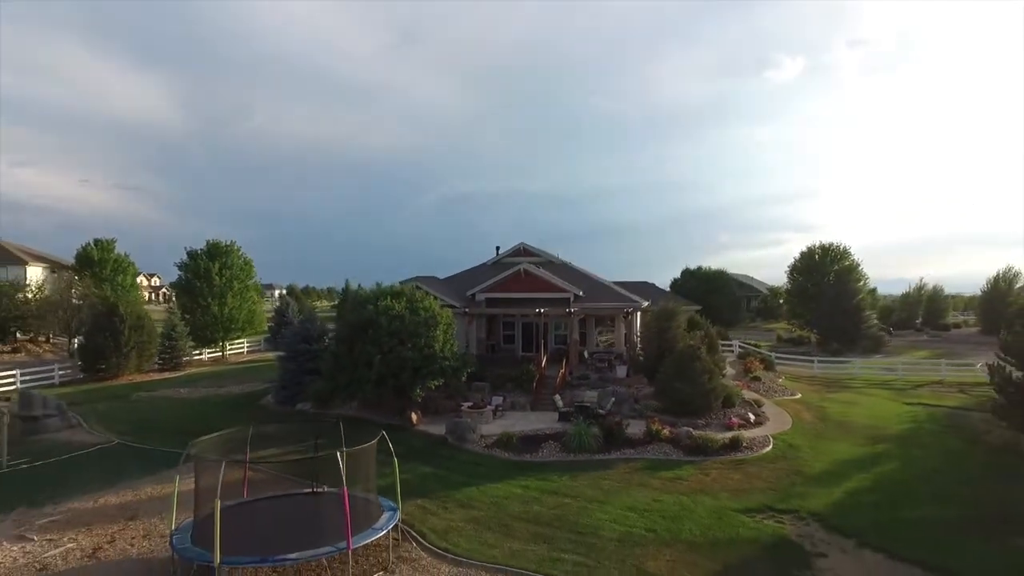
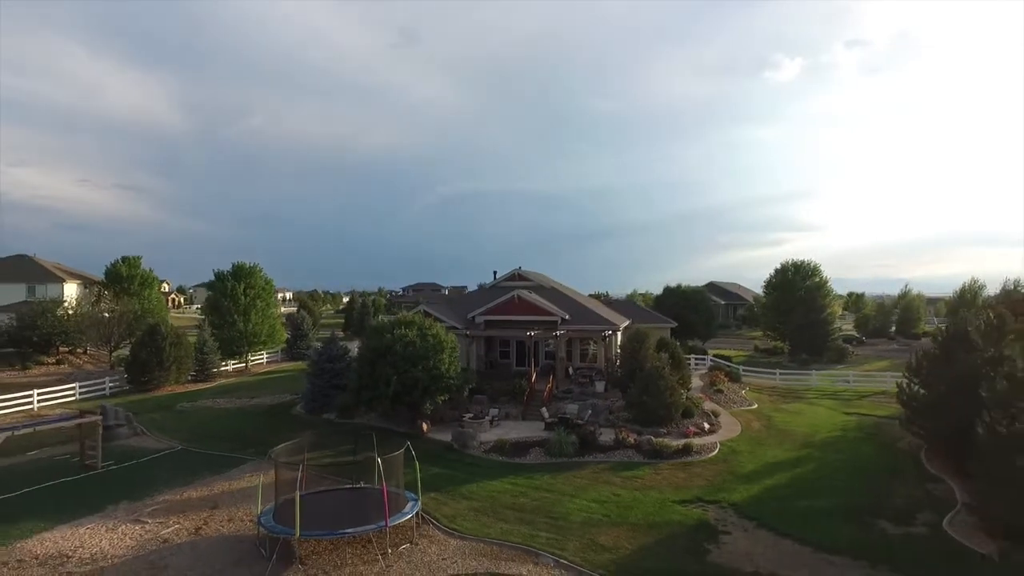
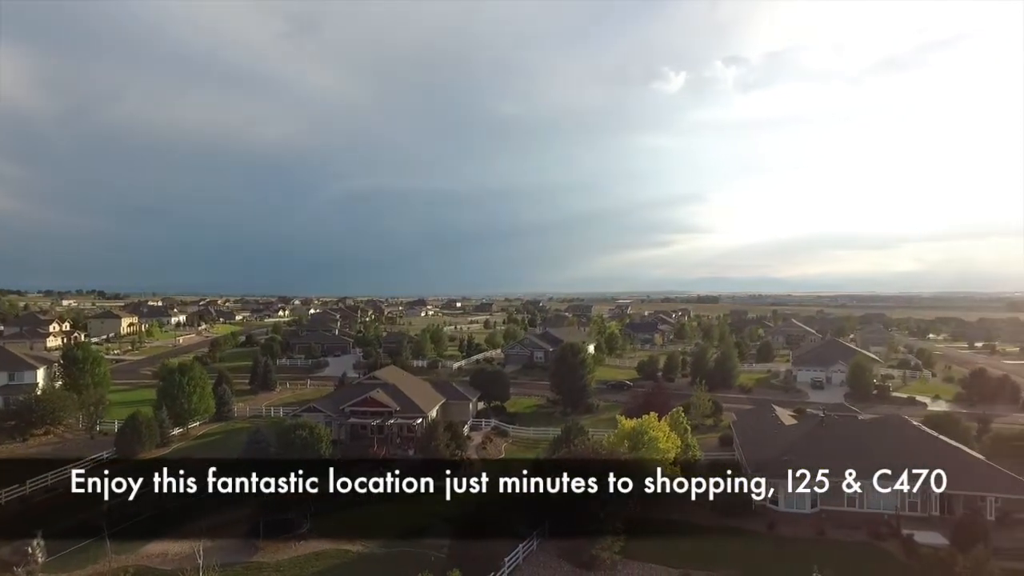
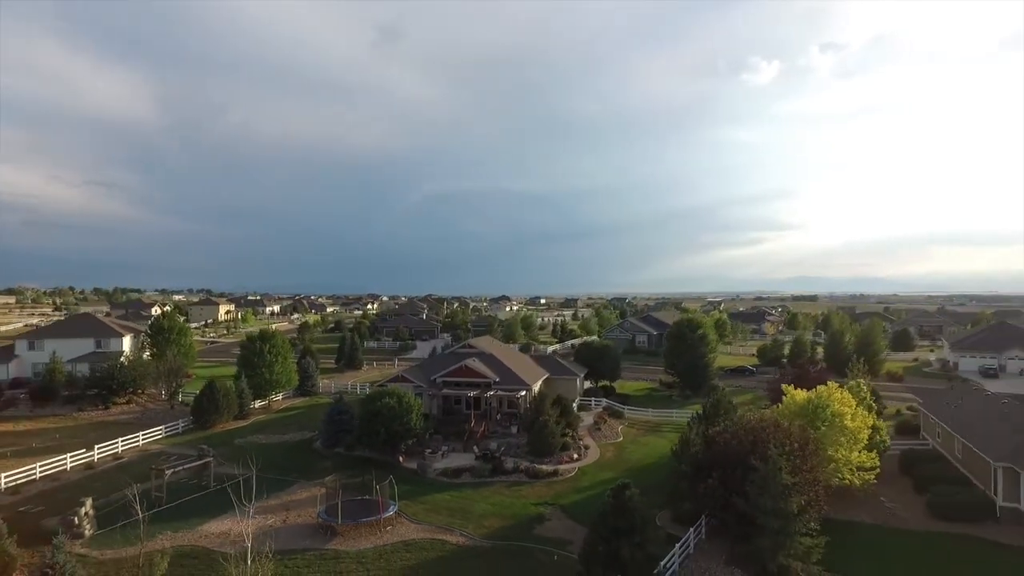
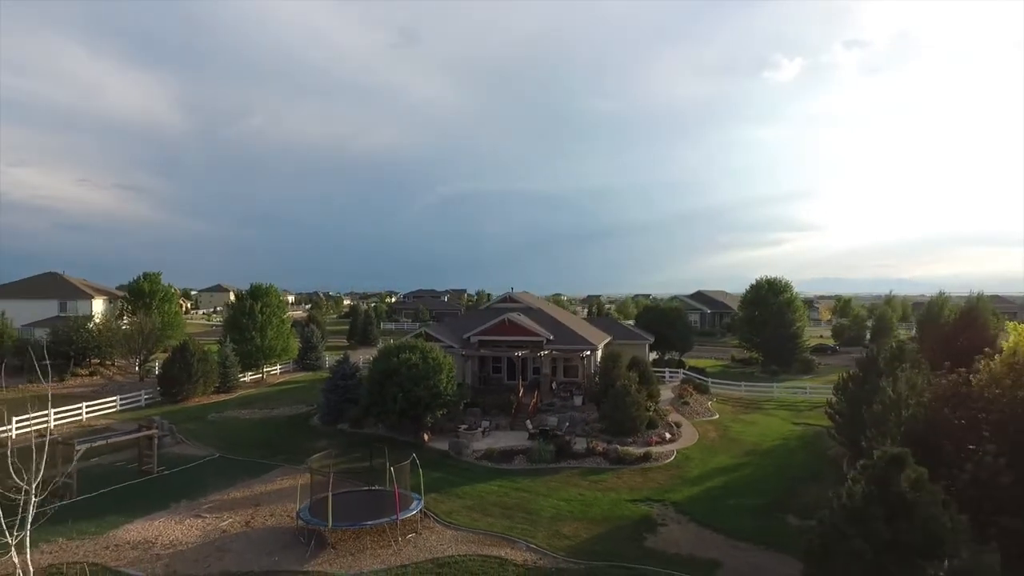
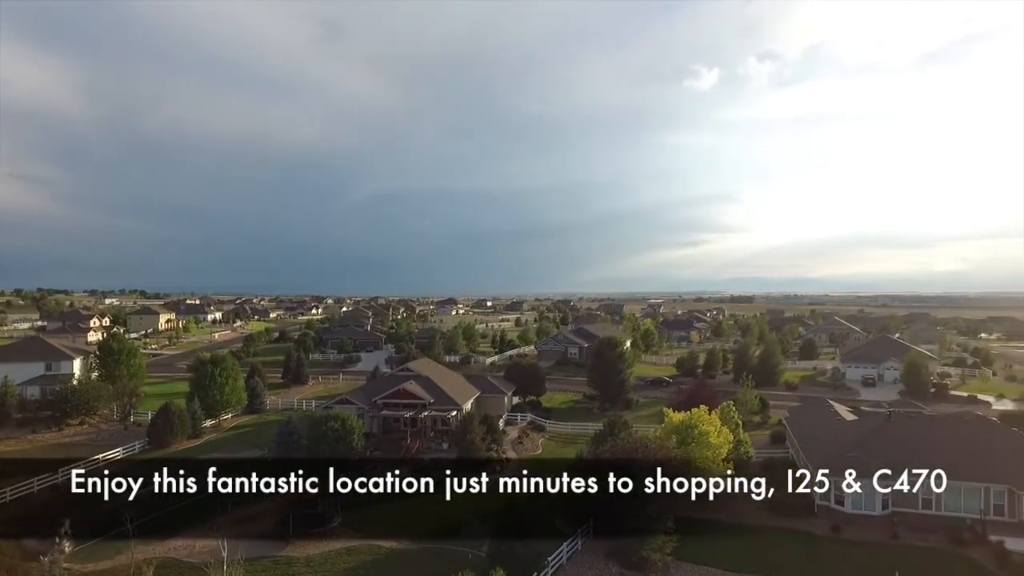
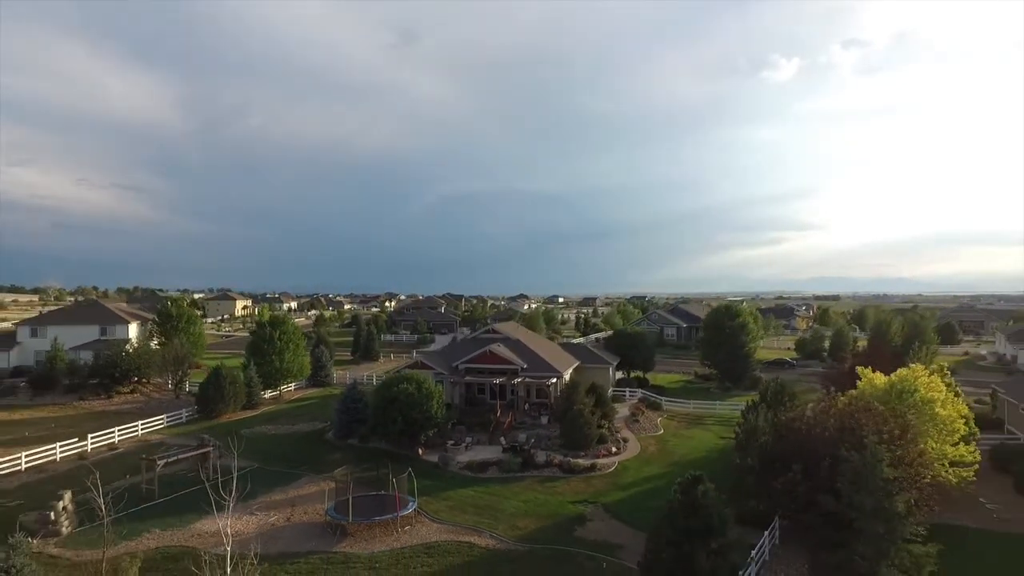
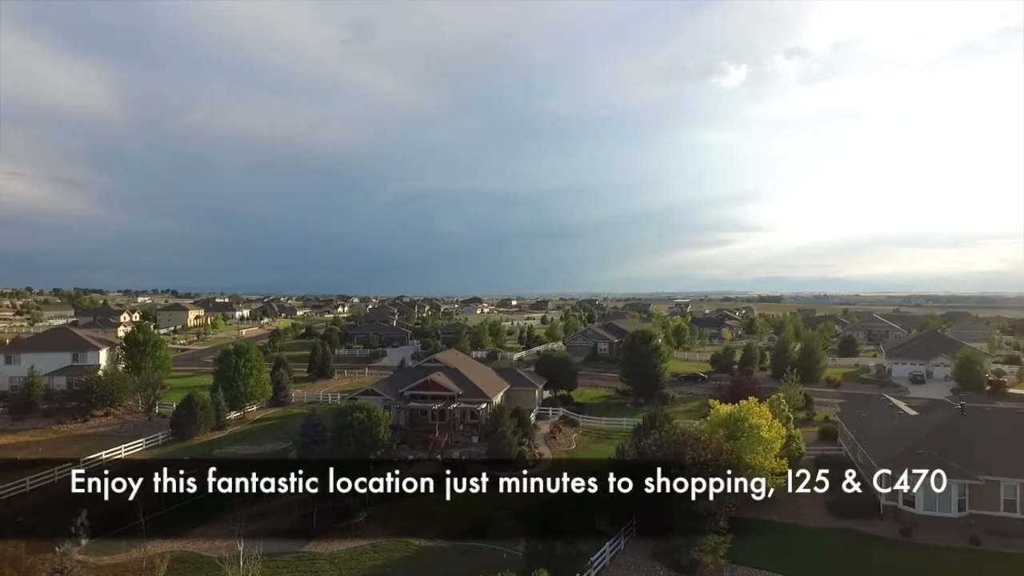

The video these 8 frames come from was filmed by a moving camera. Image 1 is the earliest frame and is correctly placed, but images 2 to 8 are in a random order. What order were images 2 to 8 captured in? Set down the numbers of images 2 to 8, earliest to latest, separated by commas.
2, 5, 7, 4, 8, 6, 3
